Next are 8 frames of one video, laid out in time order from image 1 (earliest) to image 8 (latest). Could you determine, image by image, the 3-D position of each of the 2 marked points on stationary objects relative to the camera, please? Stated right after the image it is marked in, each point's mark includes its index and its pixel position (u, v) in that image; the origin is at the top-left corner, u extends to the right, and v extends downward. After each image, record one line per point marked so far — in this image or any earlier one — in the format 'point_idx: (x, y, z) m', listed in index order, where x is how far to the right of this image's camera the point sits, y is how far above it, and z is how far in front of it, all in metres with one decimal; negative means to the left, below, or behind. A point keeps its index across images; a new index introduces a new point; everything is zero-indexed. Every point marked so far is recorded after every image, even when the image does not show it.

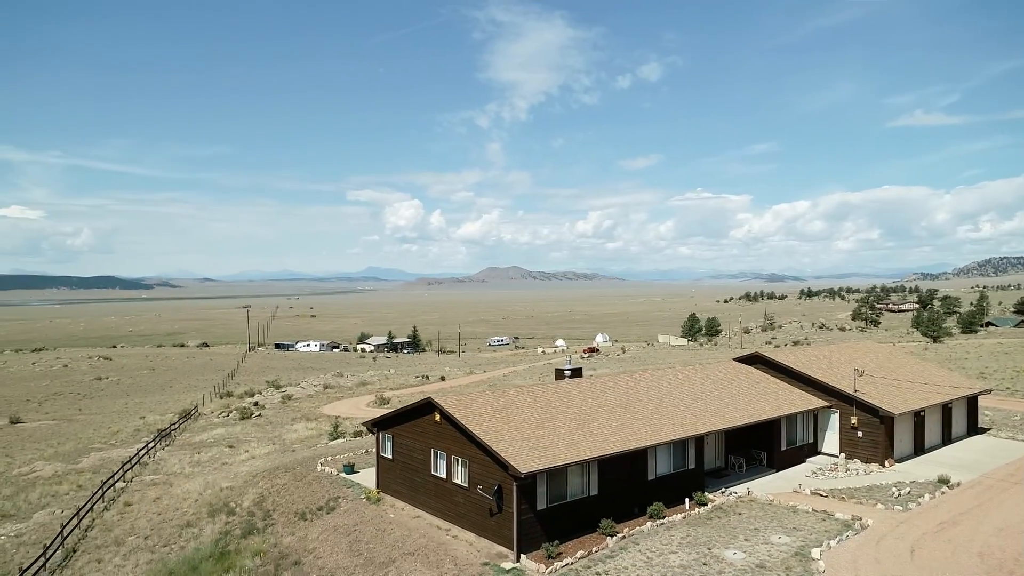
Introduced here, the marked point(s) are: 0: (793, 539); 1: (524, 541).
0: (+8.1, -7.3, +19.4) m
1: (+0.3, -7.1, +18.9) m
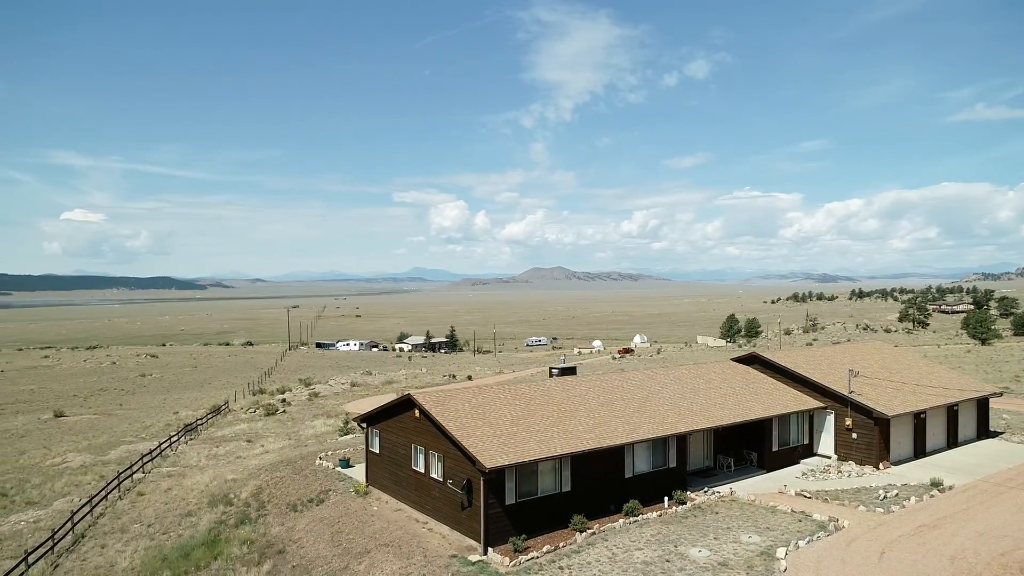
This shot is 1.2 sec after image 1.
0: (+7.2, -7.2, +19.3) m
1: (-0.6, -7.1, +19.2) m
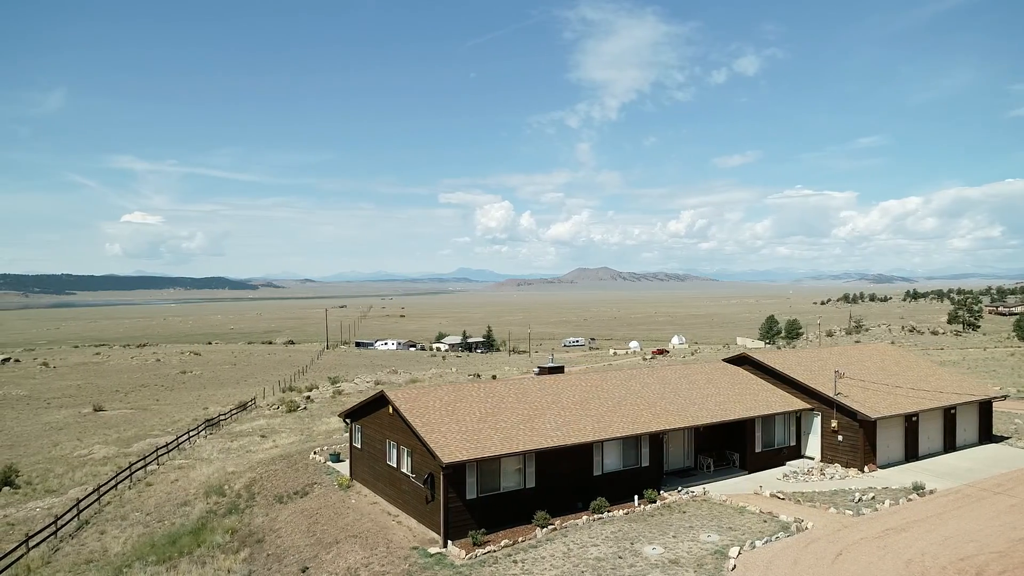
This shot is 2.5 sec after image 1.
0: (+6.0, -7.2, +19.3) m
1: (-1.8, -7.0, +19.7) m
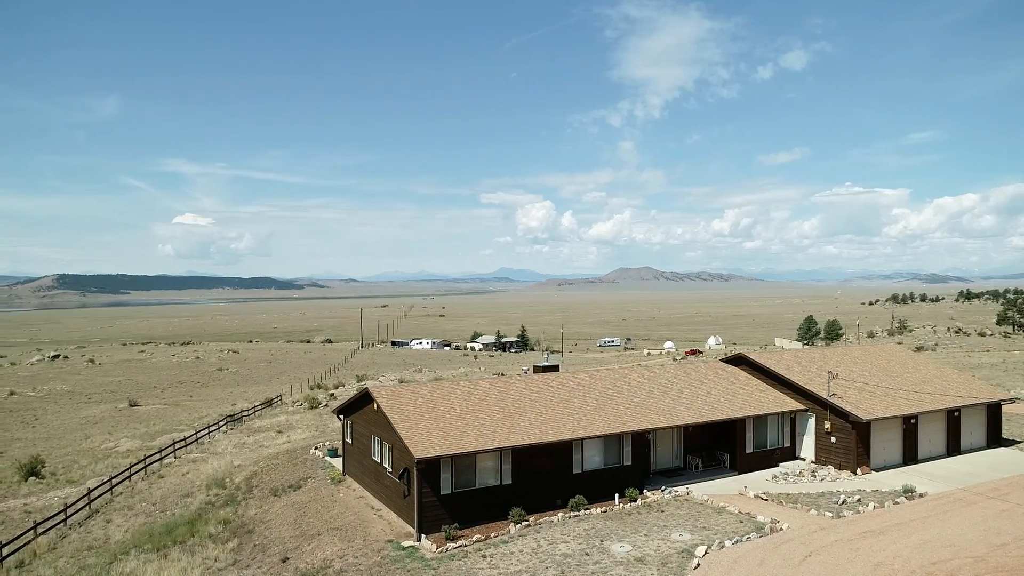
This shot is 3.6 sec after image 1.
0: (+5.2, -7.2, +19.3) m
1: (-2.6, -7.0, +20.0) m
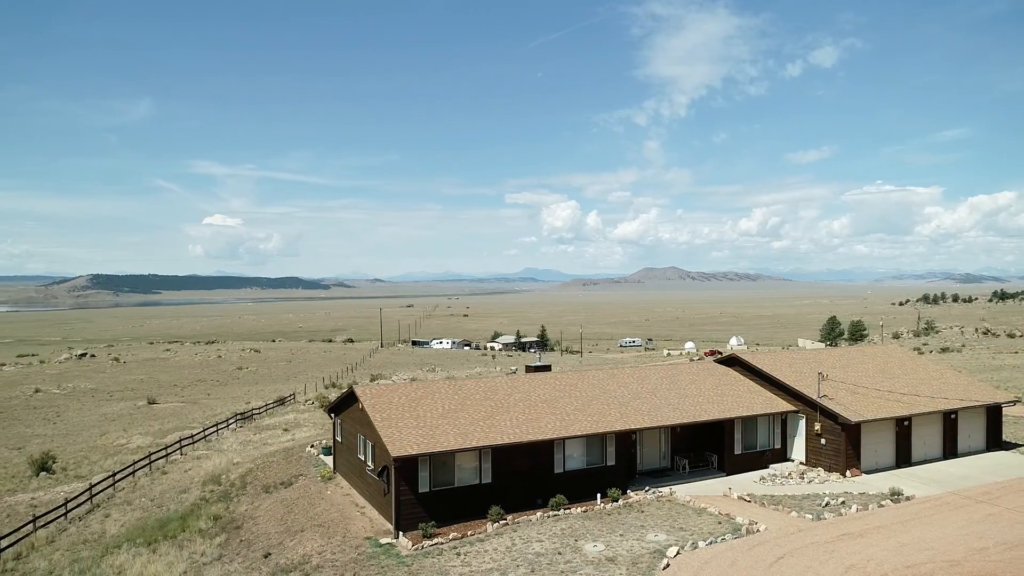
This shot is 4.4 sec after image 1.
0: (+4.4, -7.2, +19.2) m
1: (-3.3, -7.0, +20.2) m
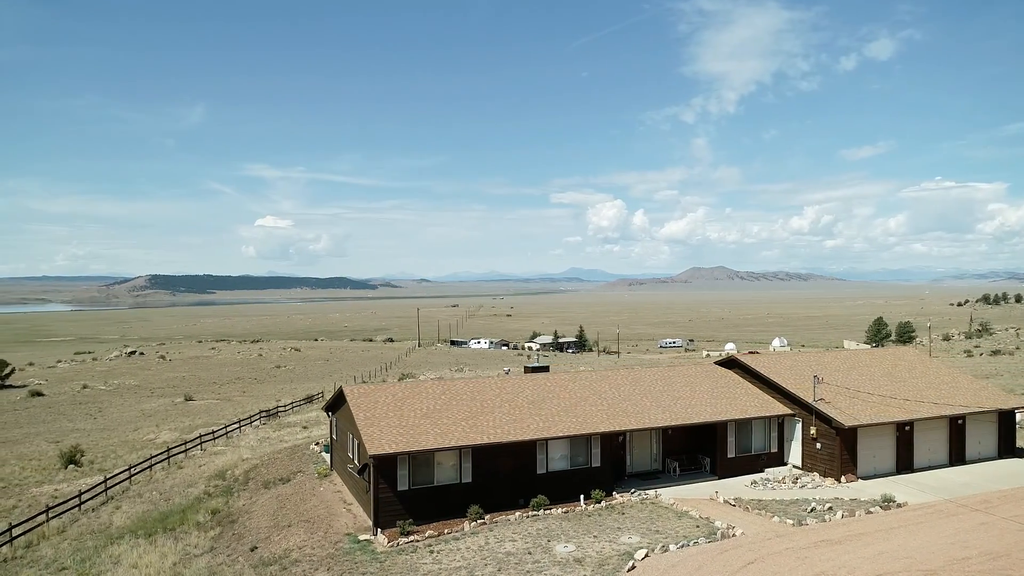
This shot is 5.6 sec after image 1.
0: (+3.7, -7.2, +19.1) m
1: (-4.0, -7.1, +20.6) m
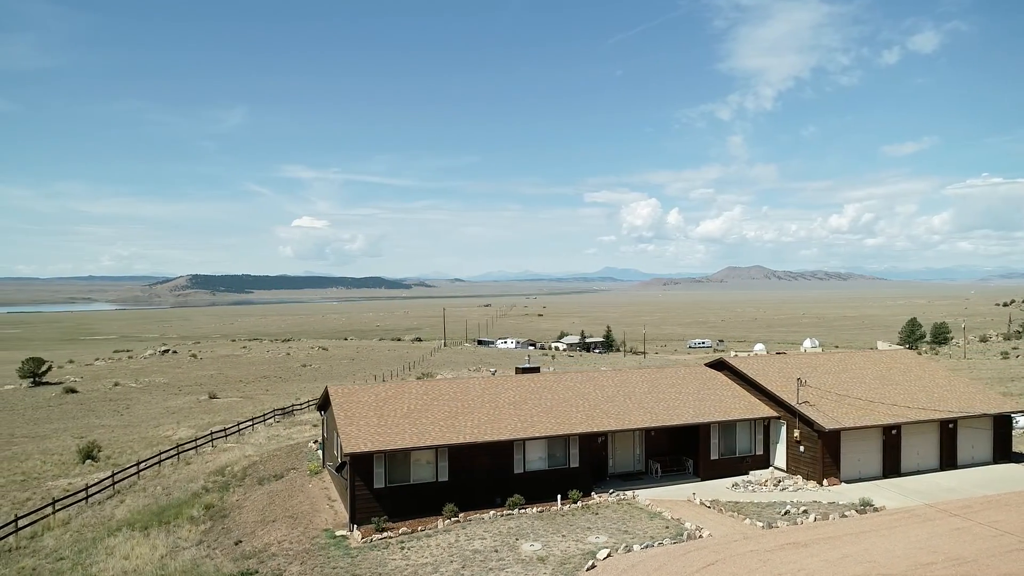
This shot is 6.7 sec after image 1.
0: (+2.7, -7.3, +19.4) m
1: (-4.9, -7.1, +21.2) m
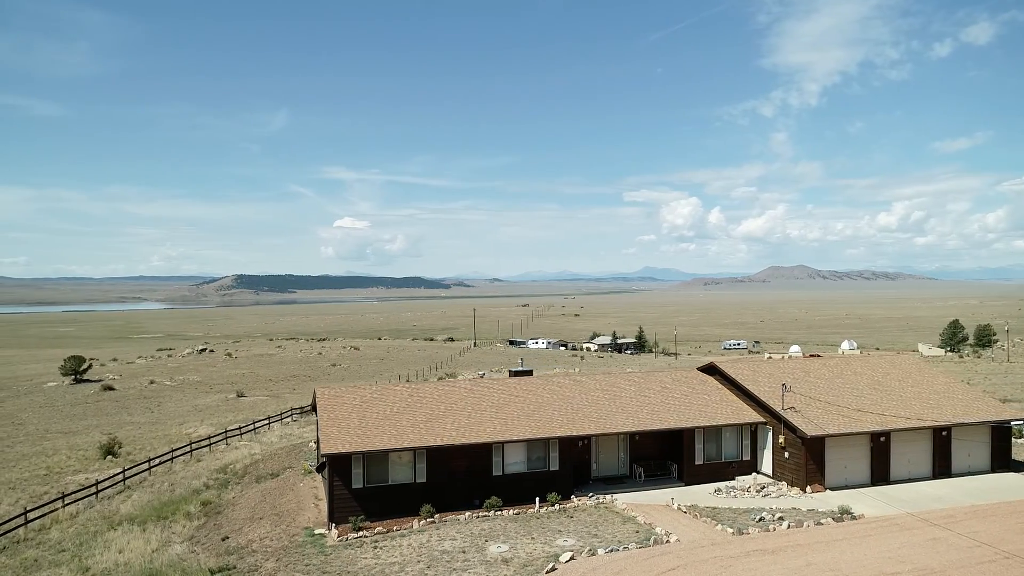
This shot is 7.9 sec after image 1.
0: (+1.8, -7.5, +19.6) m
1: (-5.7, -7.3, +21.8) m
